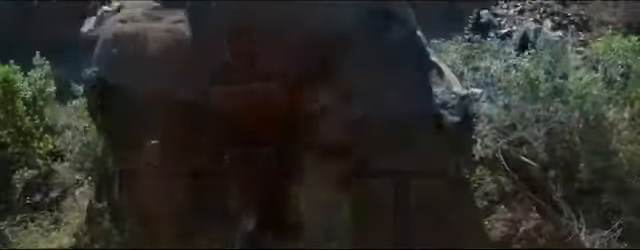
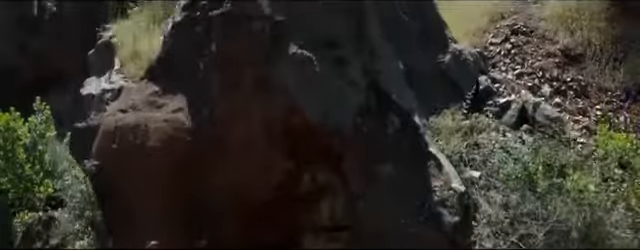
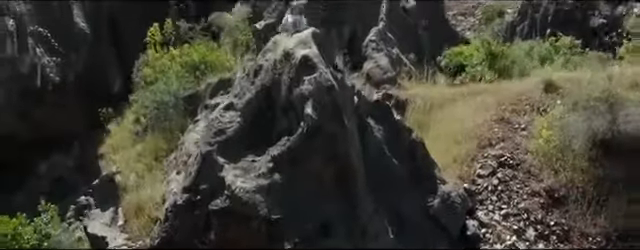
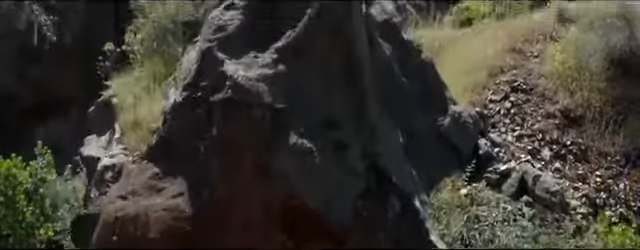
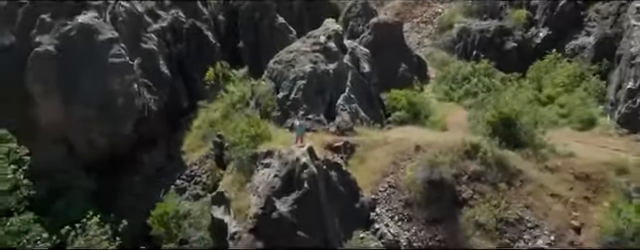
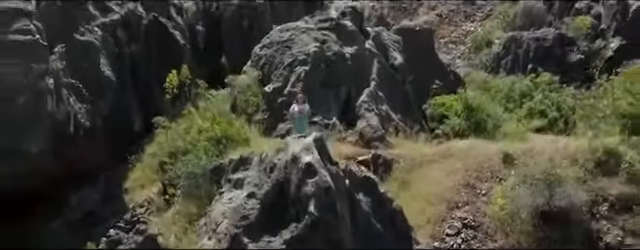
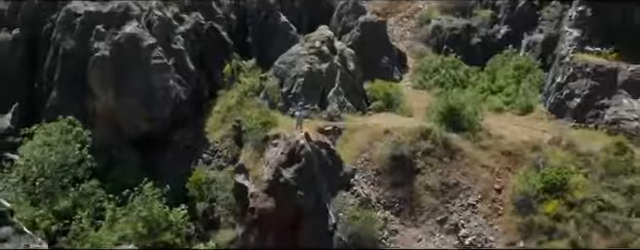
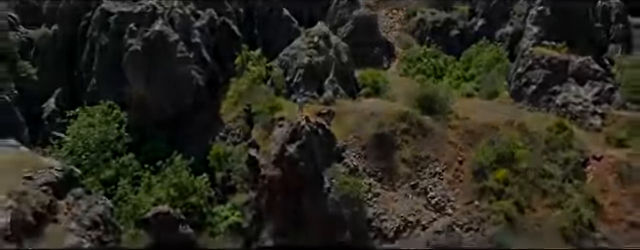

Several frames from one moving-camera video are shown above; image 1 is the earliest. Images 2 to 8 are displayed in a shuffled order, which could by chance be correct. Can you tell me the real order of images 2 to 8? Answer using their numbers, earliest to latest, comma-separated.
2, 4, 3, 6, 5, 7, 8
